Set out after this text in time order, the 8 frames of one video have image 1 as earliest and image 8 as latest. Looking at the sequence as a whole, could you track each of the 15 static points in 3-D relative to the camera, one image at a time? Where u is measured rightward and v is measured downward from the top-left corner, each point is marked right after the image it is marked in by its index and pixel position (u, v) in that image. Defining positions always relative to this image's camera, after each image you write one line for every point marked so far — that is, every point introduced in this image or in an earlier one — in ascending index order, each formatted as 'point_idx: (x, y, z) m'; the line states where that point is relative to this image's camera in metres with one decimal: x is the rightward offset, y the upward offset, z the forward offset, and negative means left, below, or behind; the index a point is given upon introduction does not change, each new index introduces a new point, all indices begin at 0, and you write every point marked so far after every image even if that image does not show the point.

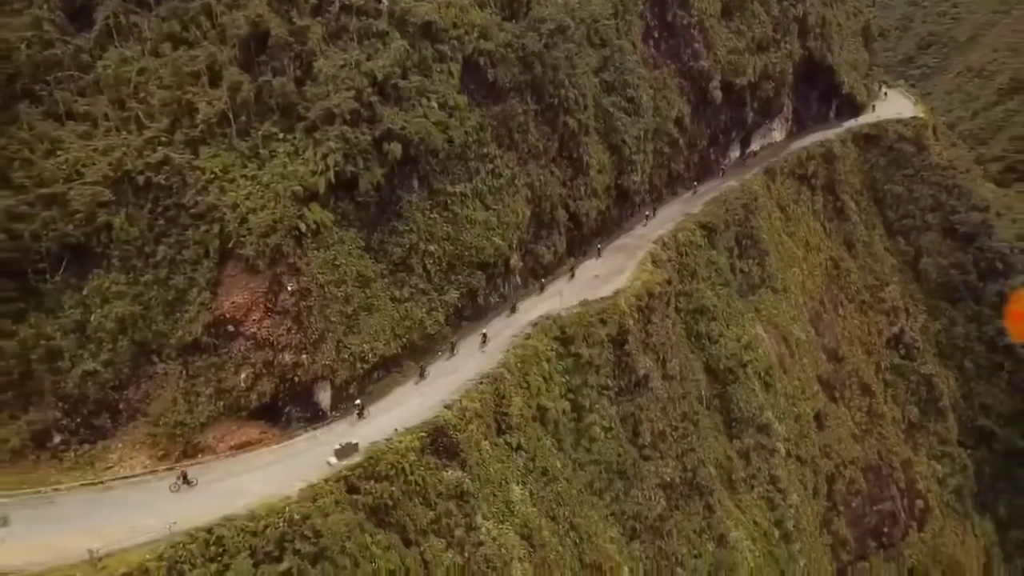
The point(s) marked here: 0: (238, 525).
0: (-6.8, -6.0, +19.8) m
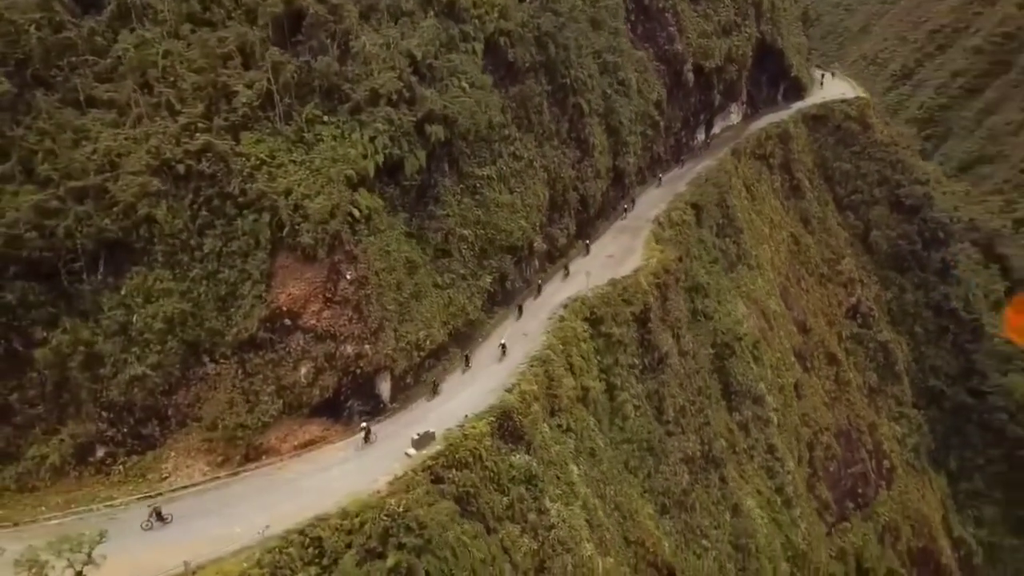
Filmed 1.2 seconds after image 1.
0: (-4.2, -5.6, +18.9) m
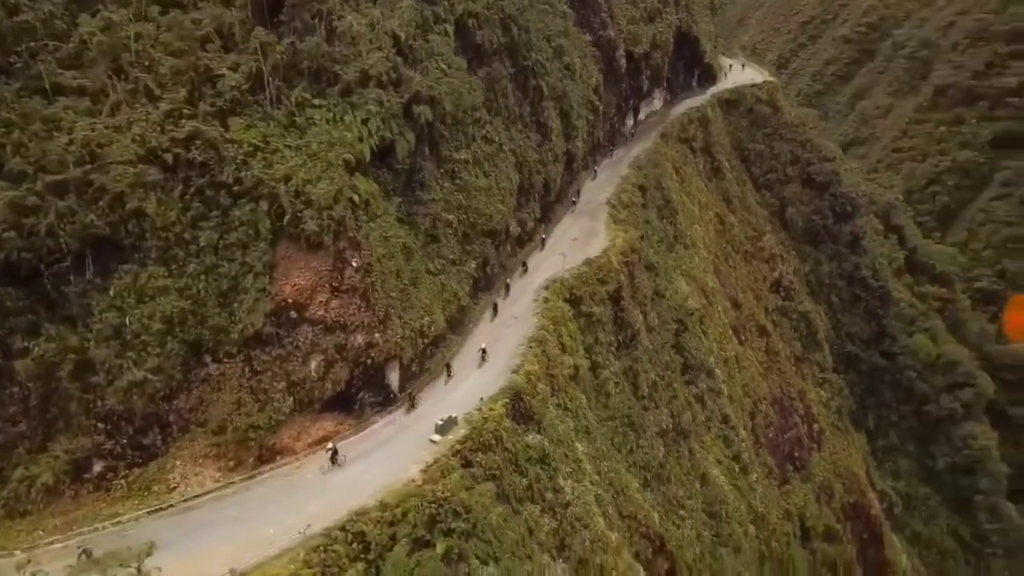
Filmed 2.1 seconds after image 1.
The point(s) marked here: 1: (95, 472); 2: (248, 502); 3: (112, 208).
0: (-3.1, -5.3, +18.2) m
1: (-10.3, -4.5, +19.4) m
2: (-6.3, -5.2, +19.3) m
3: (-9.9, +2.0, +19.7) m
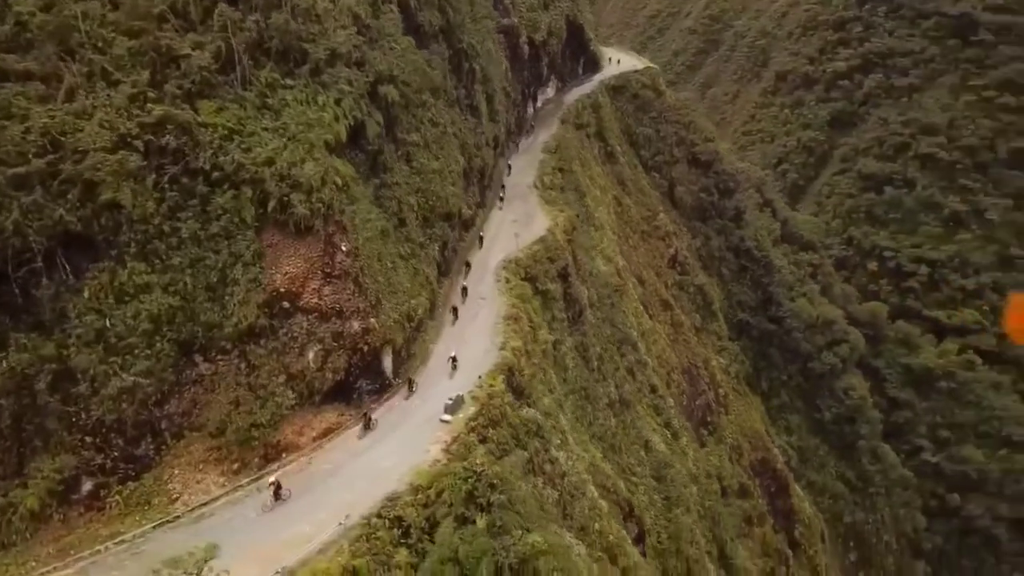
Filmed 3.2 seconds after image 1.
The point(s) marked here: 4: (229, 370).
0: (-2.2, -4.7, +17.7) m
1: (-9.5, -4.5, +17.7) m
2: (-5.6, -4.9, +18.2) m
3: (-9.7, +2.0, +18.0) m
4: (-6.8, -2.0, +19.3) m
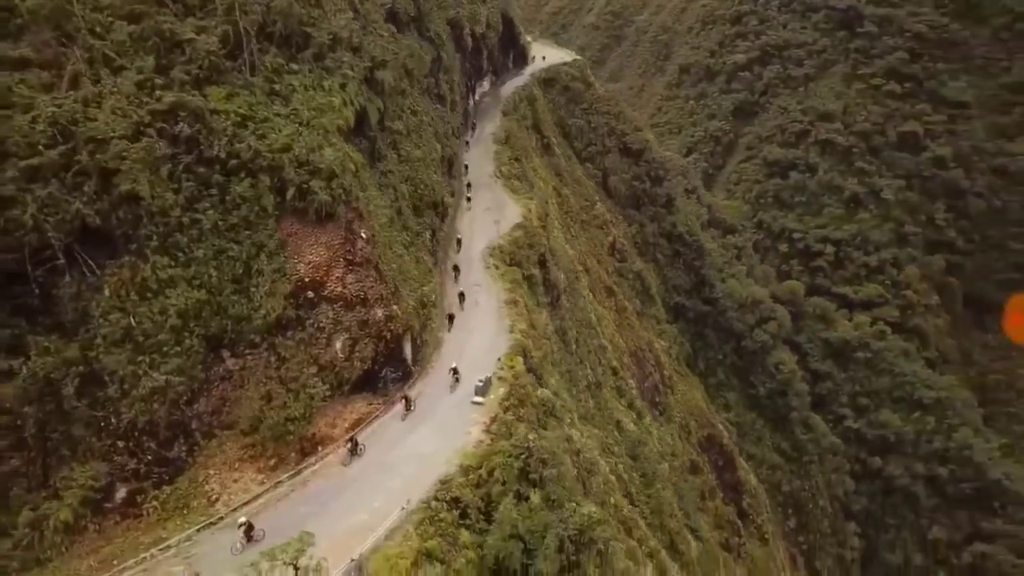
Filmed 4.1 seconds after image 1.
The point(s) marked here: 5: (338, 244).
0: (-1.0, -4.3, +17.6) m
1: (-8.3, -4.4, +16.8) m
2: (-4.4, -4.6, +17.7) m
3: (-8.8, +2.0, +17.0) m
4: (-5.9, -1.8, +18.6) m
5: (-4.4, +1.1, +19.9) m
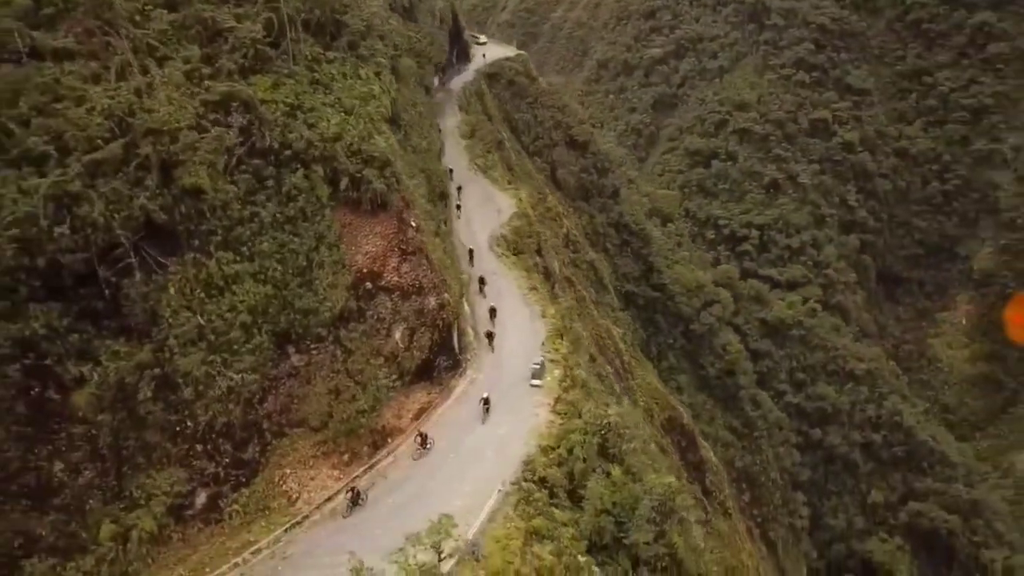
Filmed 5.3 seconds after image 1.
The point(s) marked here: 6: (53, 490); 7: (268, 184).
0: (+0.8, -3.8, +17.7) m
1: (-6.3, -4.4, +16.1) m
2: (-2.5, -4.4, +17.5) m
3: (-7.2, +2.1, +16.3) m
4: (-4.3, -1.6, +18.2) m
5: (-3.0, +1.4, +19.7) m
6: (-8.3, -3.6, +14.2) m
7: (-5.5, +2.4, +18.0) m
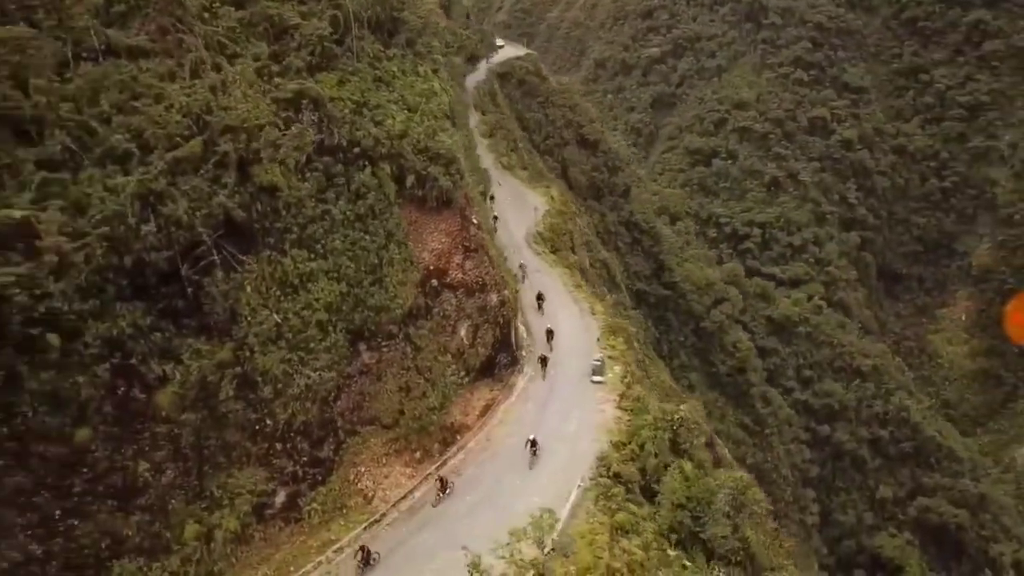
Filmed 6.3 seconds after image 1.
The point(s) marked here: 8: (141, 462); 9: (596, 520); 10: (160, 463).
0: (+2.5, -3.7, +17.7) m
1: (-4.6, -4.3, +16.0) m
2: (-0.9, -4.3, +17.4) m
3: (-5.6, +2.1, +16.2) m
4: (-2.6, -1.5, +18.2) m
5: (-1.4, +1.4, +19.6) m
6: (-6.6, -3.6, +14.1) m
7: (-3.9, +2.4, +18.0) m
8: (-6.6, -3.1, +14.3) m
9: (+1.7, -4.6, +15.9) m
10: (-6.4, -3.2, +14.7) m
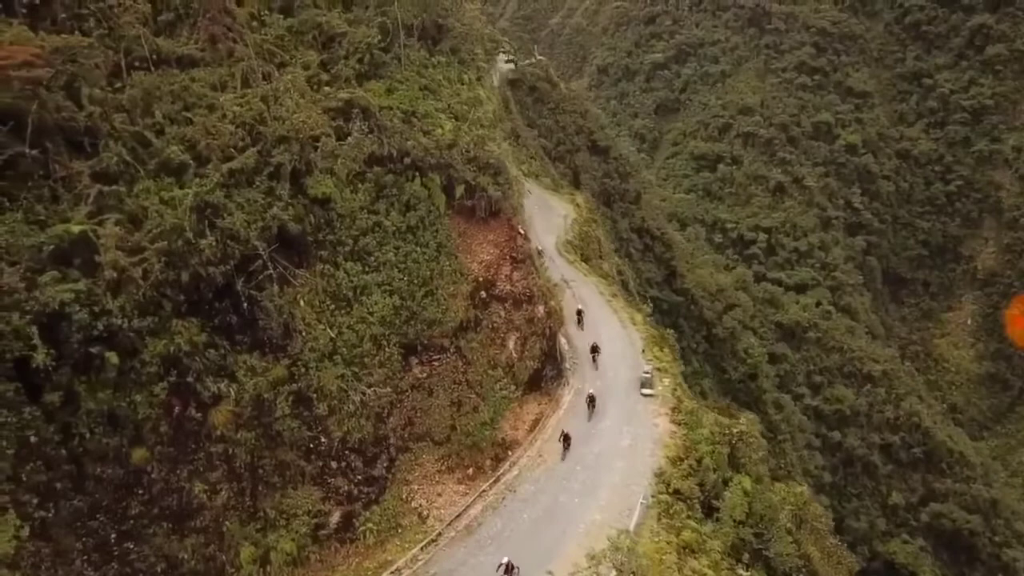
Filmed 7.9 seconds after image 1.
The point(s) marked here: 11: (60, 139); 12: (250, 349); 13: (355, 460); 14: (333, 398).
0: (+3.7, -4.0, +17.3) m
1: (-3.4, -4.6, +15.6) m
2: (+0.3, -4.6, +17.0) m
3: (-4.4, +1.8, +15.8) m
4: (-1.4, -1.8, +17.7) m
5: (-0.3, +1.1, +19.2) m
6: (-5.4, -3.9, +13.7) m
7: (-2.7, +2.1, +17.6) m
8: (-5.4, -3.4, +13.8) m
9: (+2.9, -4.8, +15.5) m
10: (-5.1, -3.5, +14.3) m
11: (-7.4, +2.4, +13.1) m
12: (-4.9, -1.1, +15.1) m
13: (-3.1, -3.5, +16.1) m
14: (-3.5, -2.2, +15.8) m
